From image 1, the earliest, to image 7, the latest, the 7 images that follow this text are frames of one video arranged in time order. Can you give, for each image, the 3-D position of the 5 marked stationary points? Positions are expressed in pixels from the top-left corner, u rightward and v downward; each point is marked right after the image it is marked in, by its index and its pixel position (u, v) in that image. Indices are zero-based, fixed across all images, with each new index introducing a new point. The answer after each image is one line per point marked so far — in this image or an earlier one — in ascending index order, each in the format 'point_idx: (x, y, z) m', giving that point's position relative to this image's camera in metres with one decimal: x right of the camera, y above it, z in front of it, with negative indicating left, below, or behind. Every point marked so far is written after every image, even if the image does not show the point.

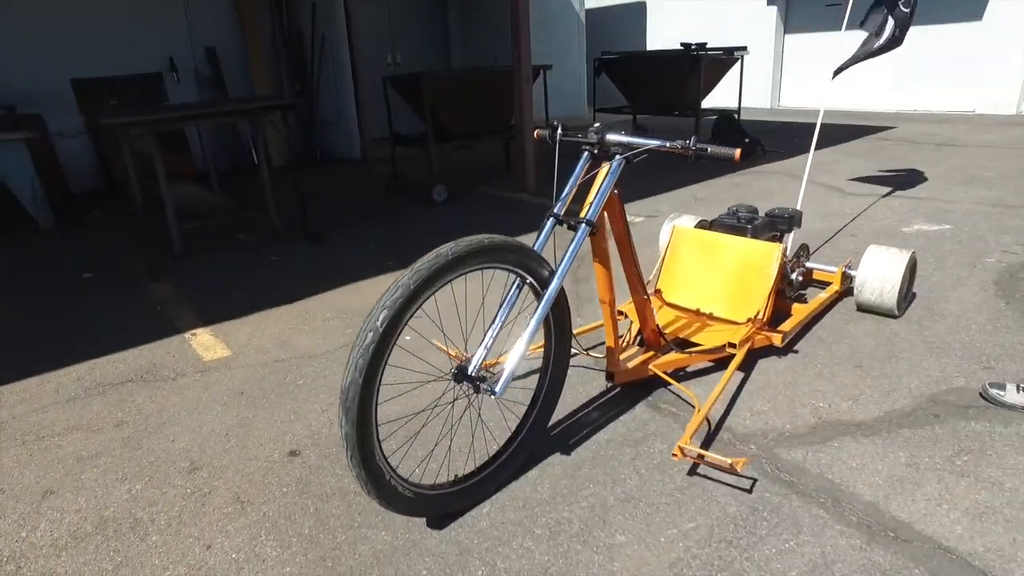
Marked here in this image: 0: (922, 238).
0: (+2.5, +0.3, +4.1) m
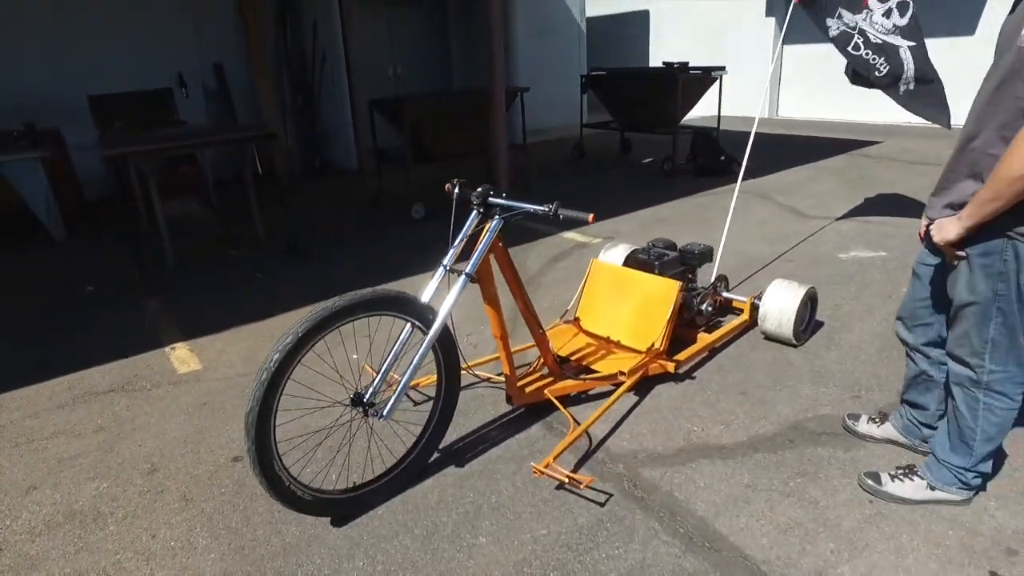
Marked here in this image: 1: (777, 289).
0: (+2.2, +0.1, +4.4) m
1: (+1.3, 0.0, +3.3) m
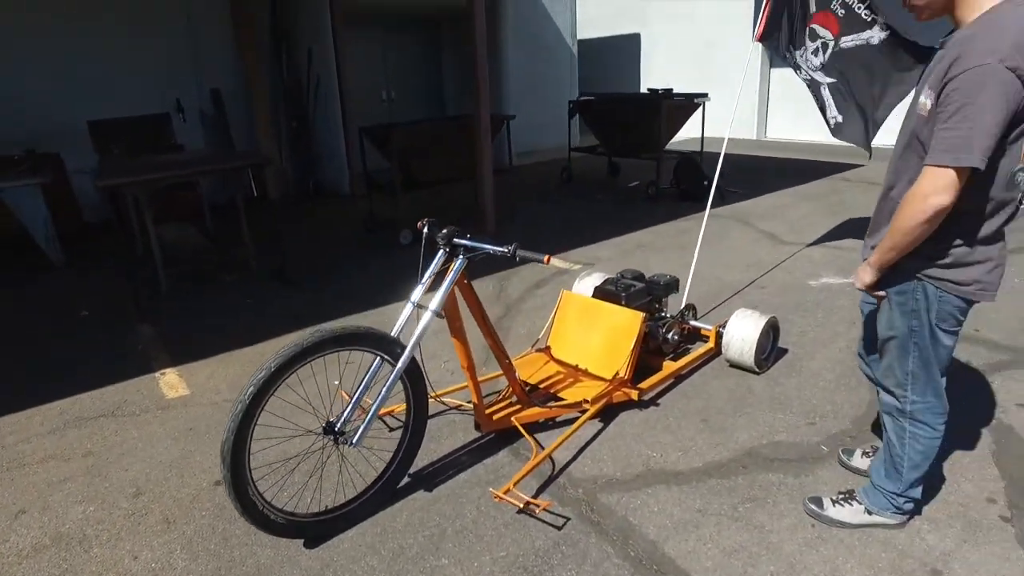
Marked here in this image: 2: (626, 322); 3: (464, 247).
0: (+2.1, 0.0, +4.5) m
1: (+1.2, -0.2, +3.5) m
2: (+0.5, -0.2, +3.2) m
3: (-0.2, +0.1, +2.5) m
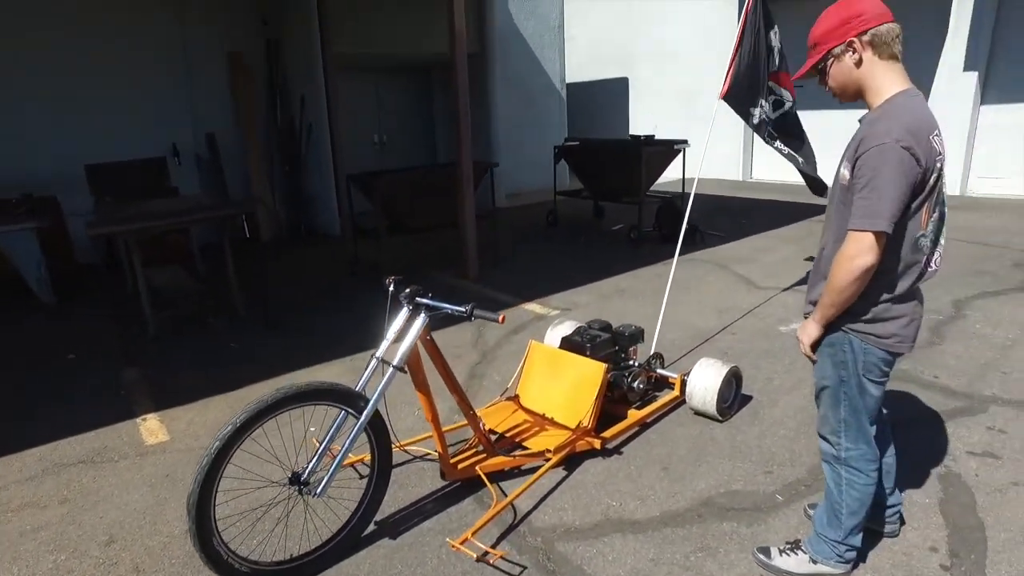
0: (+1.9, -0.3, +4.6) m
1: (+1.0, -0.4, +3.6) m
2: (+0.4, -0.4, +3.3) m
3: (-0.3, -0.1, +2.7) m
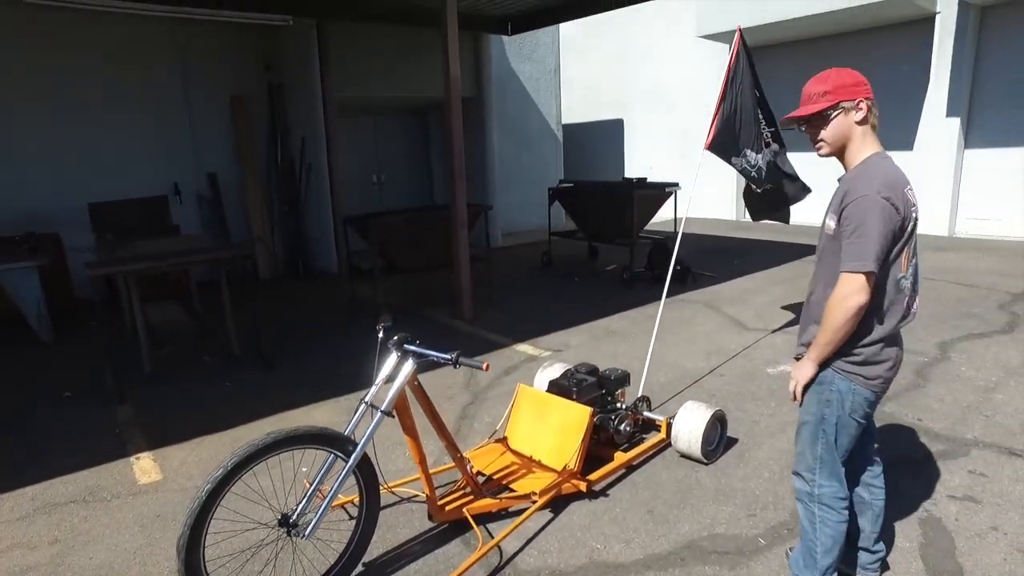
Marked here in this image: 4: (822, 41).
0: (+1.9, -0.6, +4.7) m
1: (+1.0, -0.7, +3.6) m
2: (+0.3, -0.7, +3.4) m
3: (-0.4, -0.3, +2.7) m
4: (+5.1, +4.1, +11.0) m
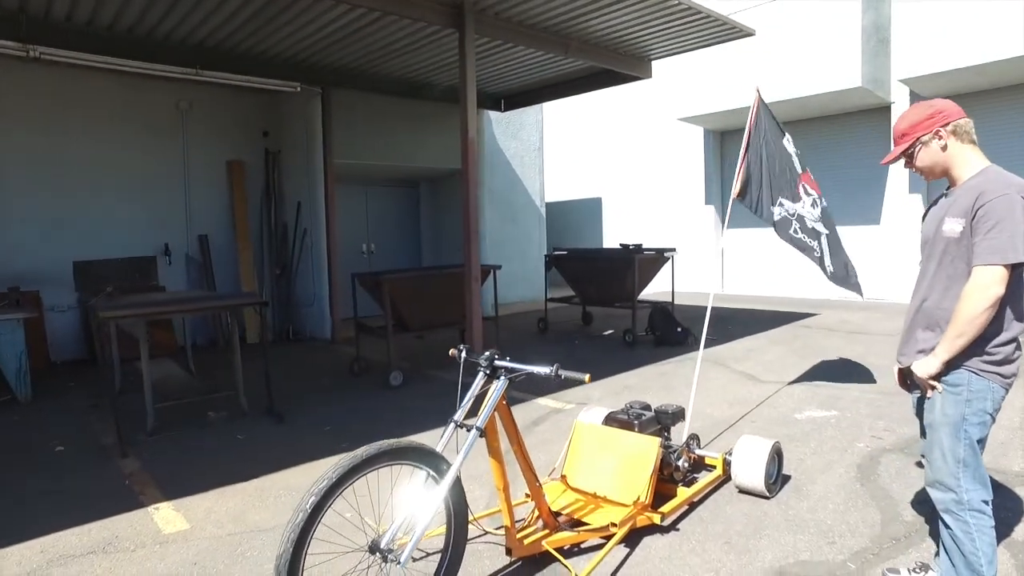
0: (+2.1, -1.0, +4.7) m
1: (+1.3, -0.8, +3.6) m
2: (+0.6, -0.8, +3.3) m
3: (0.0, -0.3, +2.7) m
4: (+4.9, +2.9, +11.8) m
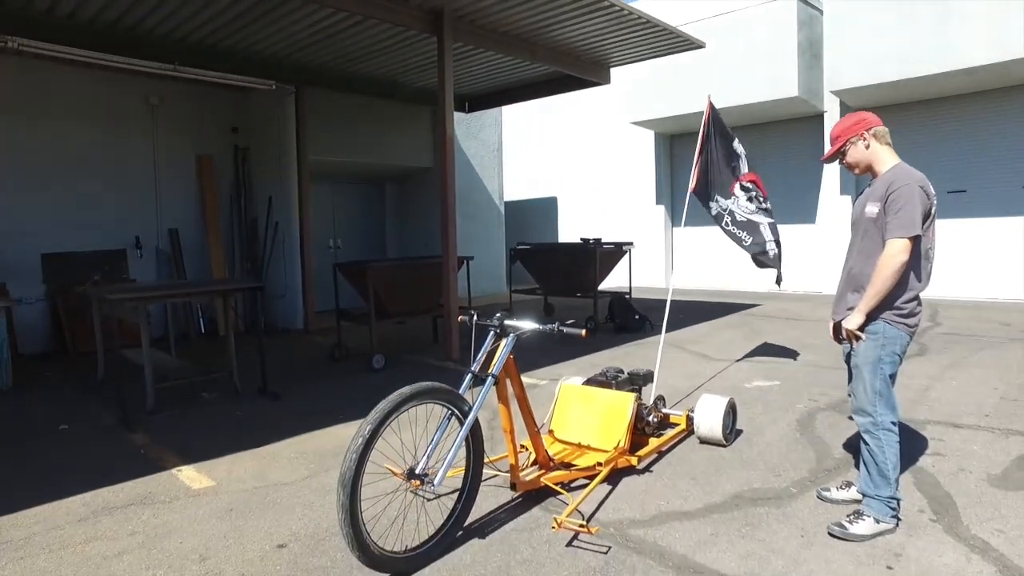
0: (+2.0, -0.8, +5.4) m
1: (+1.2, -0.7, +4.2) m
2: (+0.6, -0.7, +3.9) m
3: (0.0, -0.2, +3.2) m
4: (+4.1, +3.0, +12.7) m
